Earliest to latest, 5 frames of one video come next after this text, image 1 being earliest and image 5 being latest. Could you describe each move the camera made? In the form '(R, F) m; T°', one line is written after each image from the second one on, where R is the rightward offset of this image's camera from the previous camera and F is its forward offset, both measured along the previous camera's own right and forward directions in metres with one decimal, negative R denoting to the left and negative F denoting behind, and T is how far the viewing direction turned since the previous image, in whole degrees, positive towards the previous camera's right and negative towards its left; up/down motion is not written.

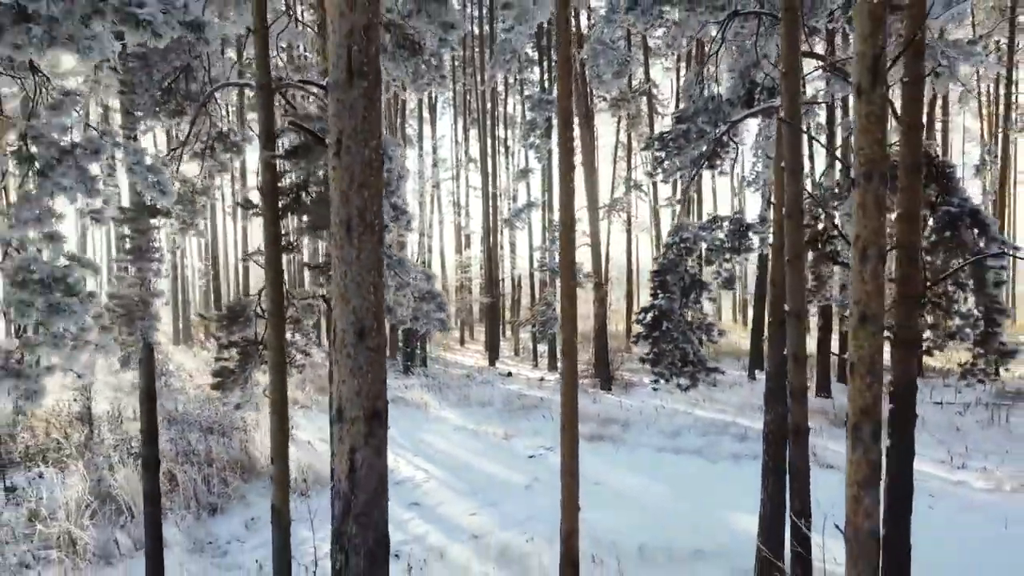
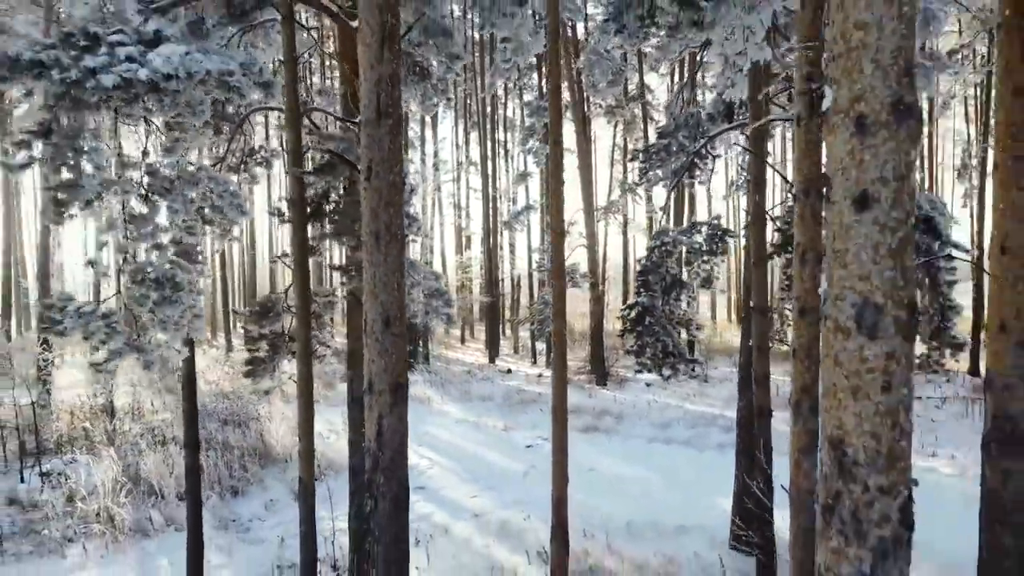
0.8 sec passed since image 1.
(0.0, -0.8) m; 0°
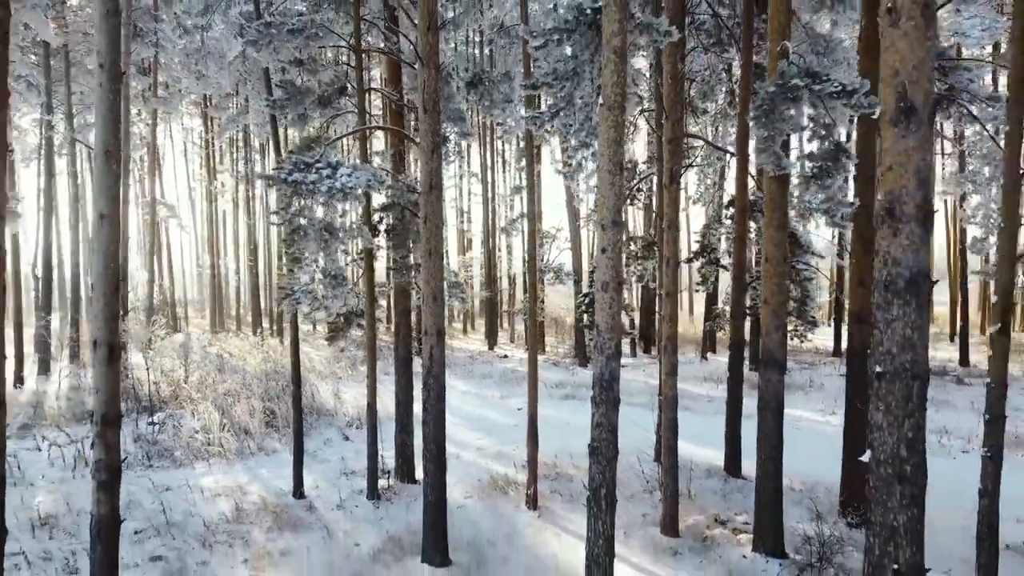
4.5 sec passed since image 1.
(+0.1, -3.5) m; 0°
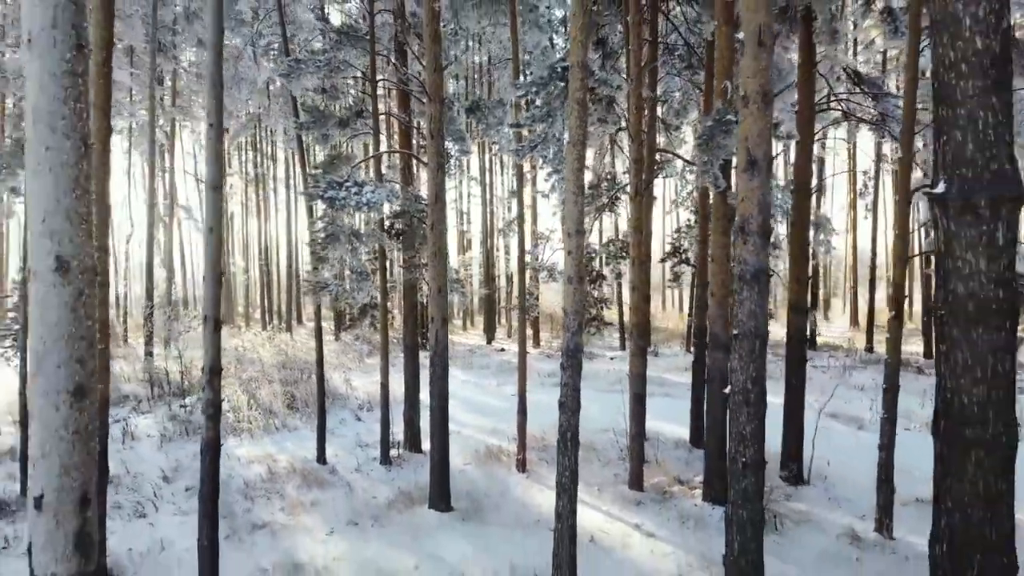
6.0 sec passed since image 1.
(+0.1, -1.6) m; 0°
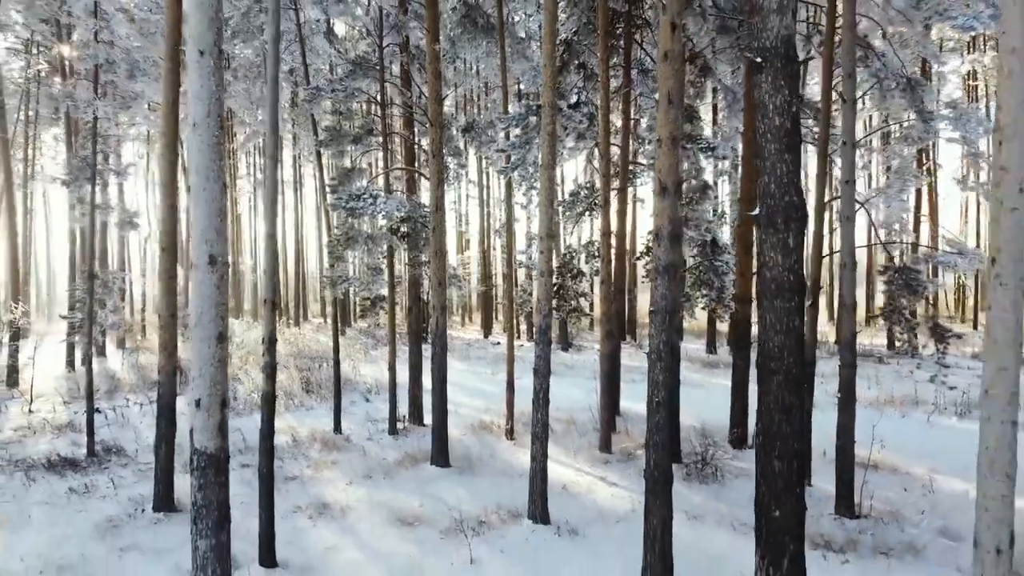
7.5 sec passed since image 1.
(+0.2, -1.8) m; 0°
